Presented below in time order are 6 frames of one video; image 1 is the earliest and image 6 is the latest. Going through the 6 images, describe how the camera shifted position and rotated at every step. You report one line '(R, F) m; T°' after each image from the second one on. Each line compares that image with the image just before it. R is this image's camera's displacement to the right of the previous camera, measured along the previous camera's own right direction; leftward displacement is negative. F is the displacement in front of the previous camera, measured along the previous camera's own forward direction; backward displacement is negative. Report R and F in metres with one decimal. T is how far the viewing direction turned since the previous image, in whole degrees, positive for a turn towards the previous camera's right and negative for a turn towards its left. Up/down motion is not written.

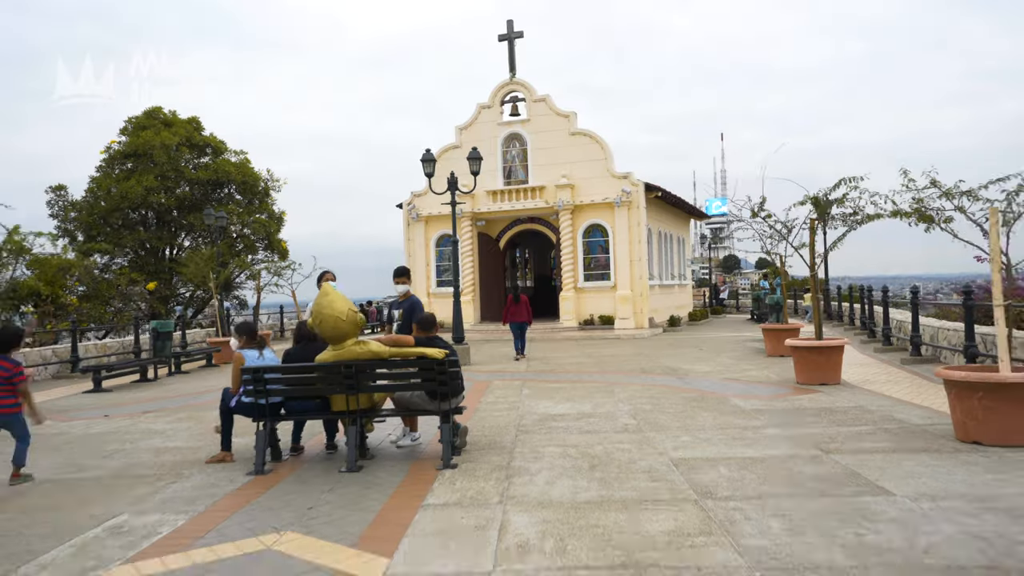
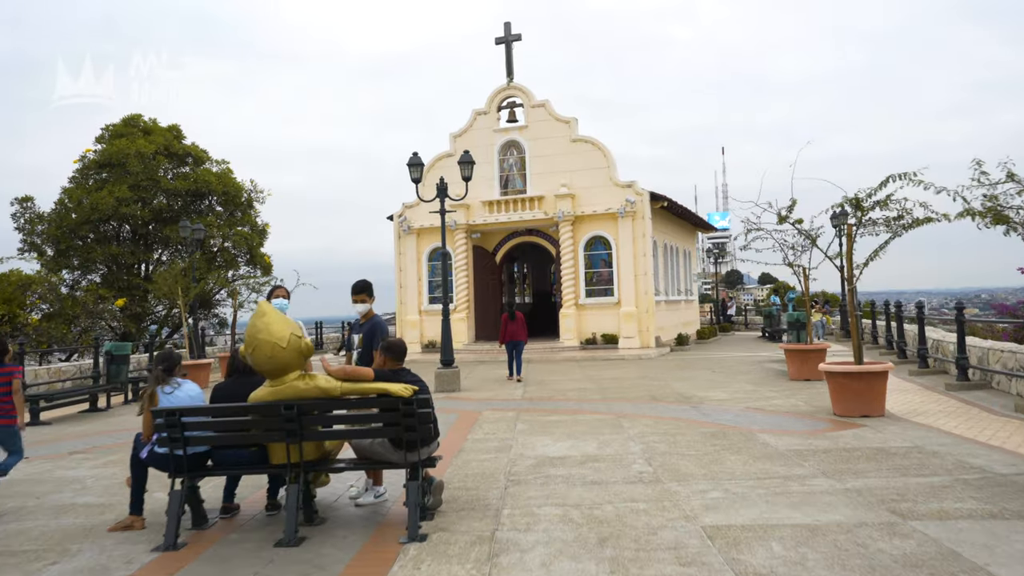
(+0.1, +1.3) m; 0°
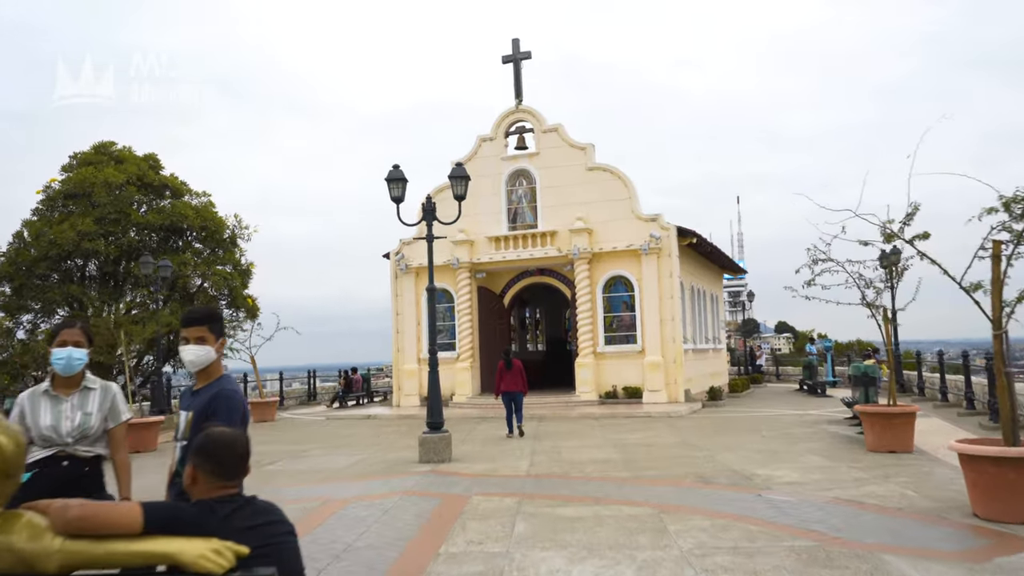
(+0.1, +2.5) m; -1°
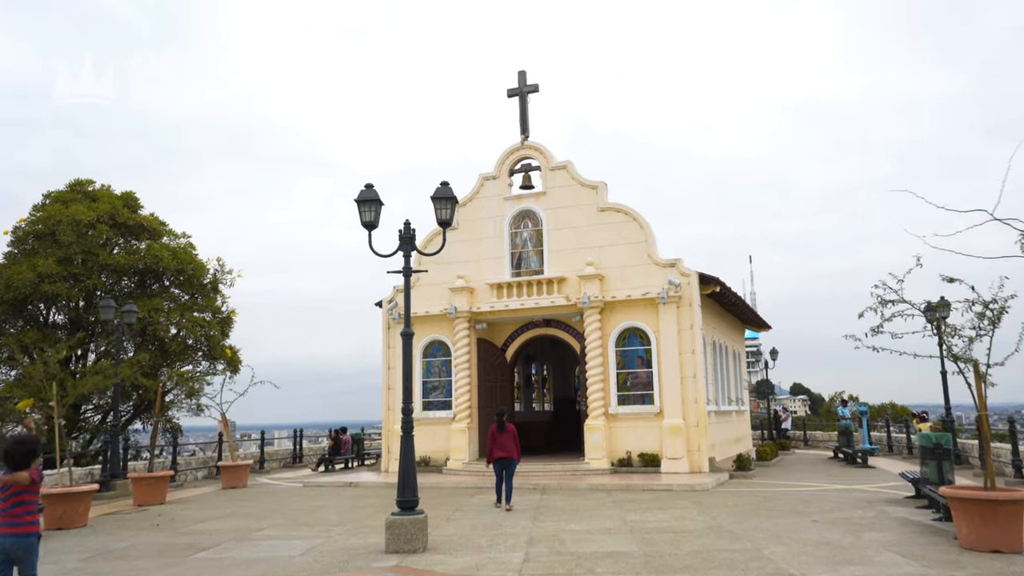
(+0.2, +1.9) m; -1°
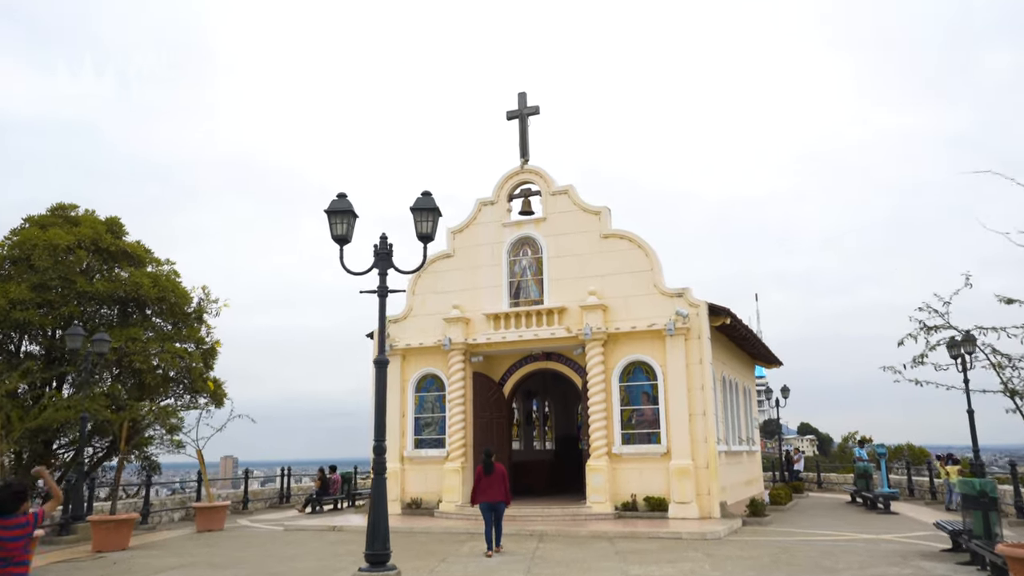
(+0.1, +1.0) m; 0°
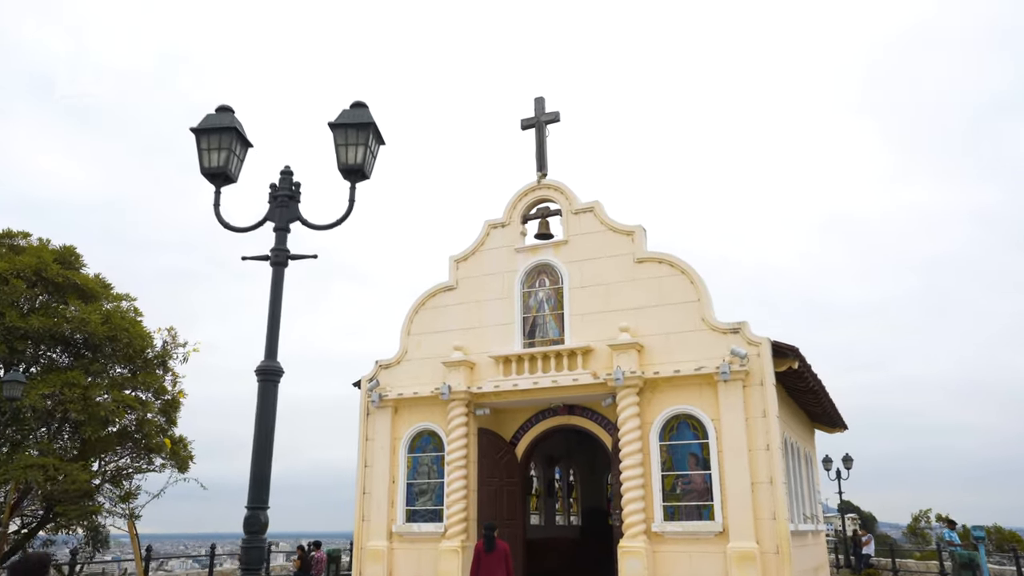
(+0.3, +3.1) m; -2°
